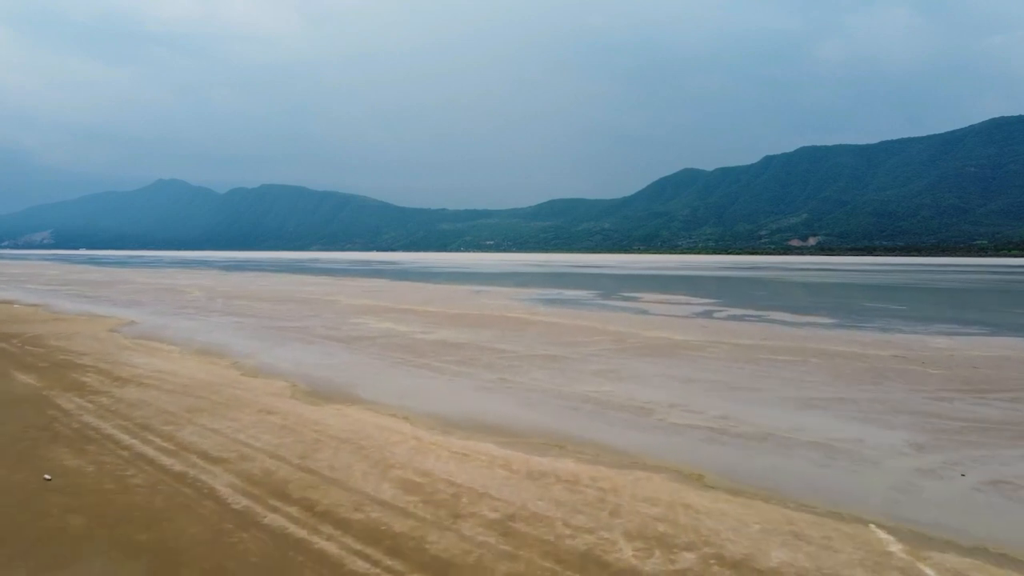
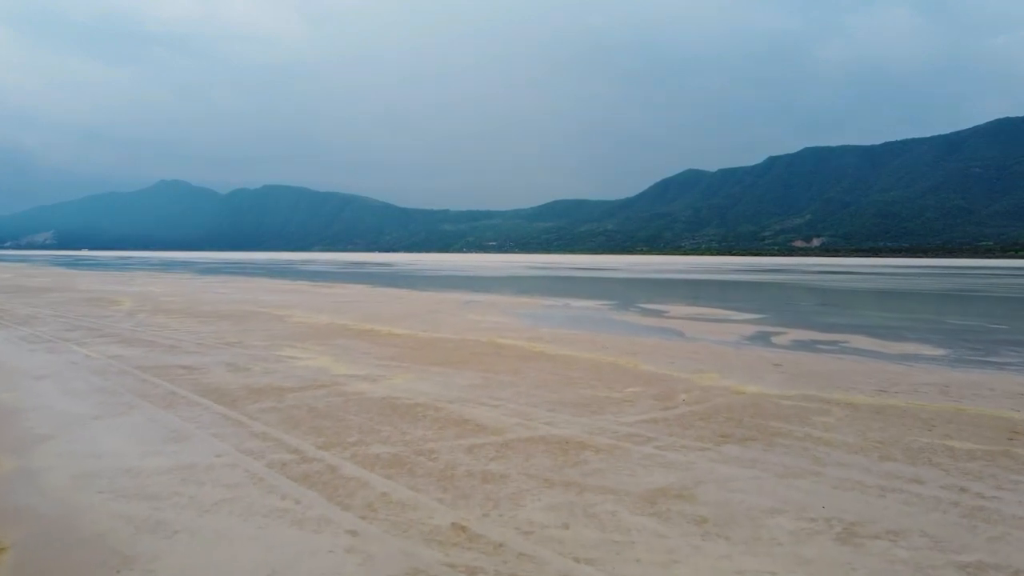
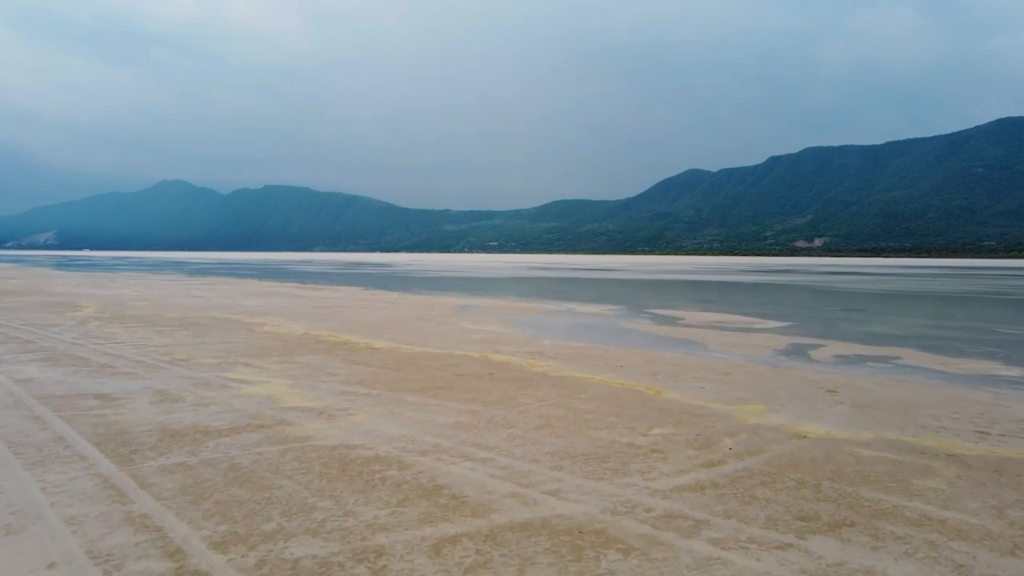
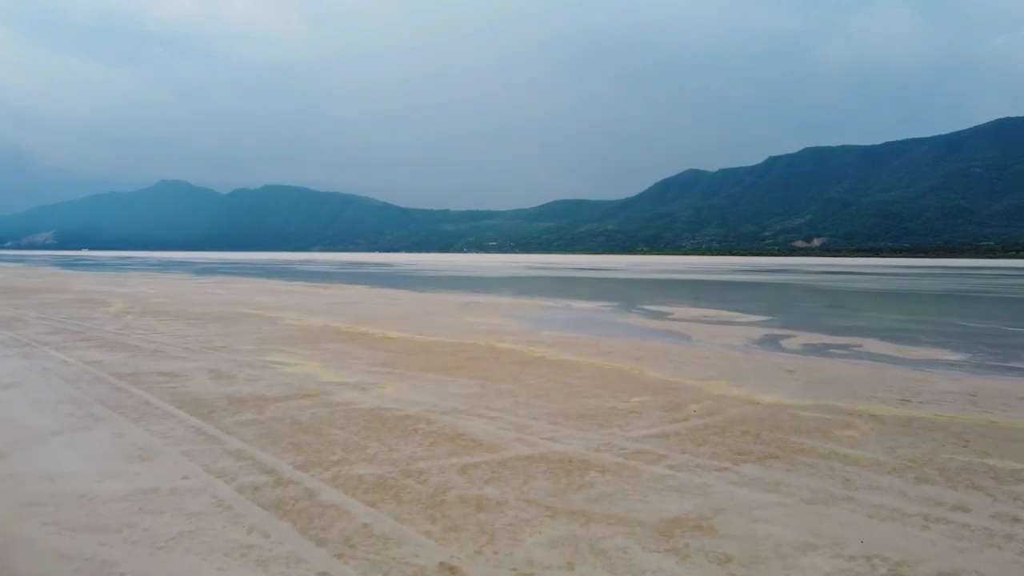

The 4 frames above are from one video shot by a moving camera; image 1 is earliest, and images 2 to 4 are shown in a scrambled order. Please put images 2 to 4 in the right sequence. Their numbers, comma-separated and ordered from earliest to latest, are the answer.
2, 4, 3
